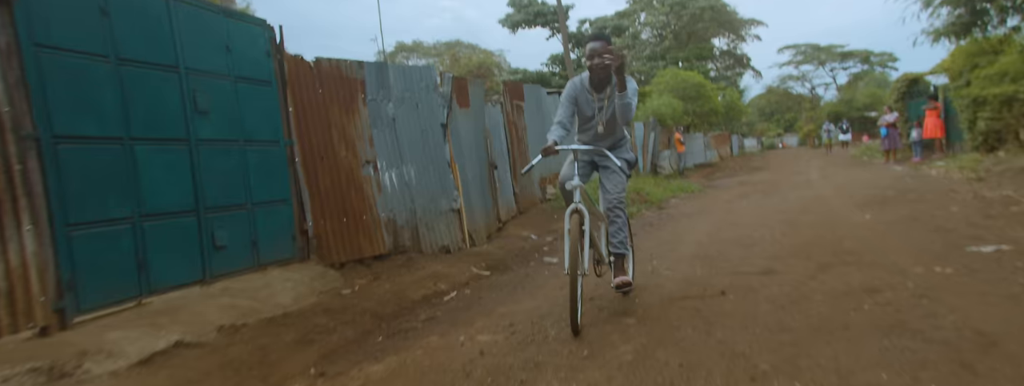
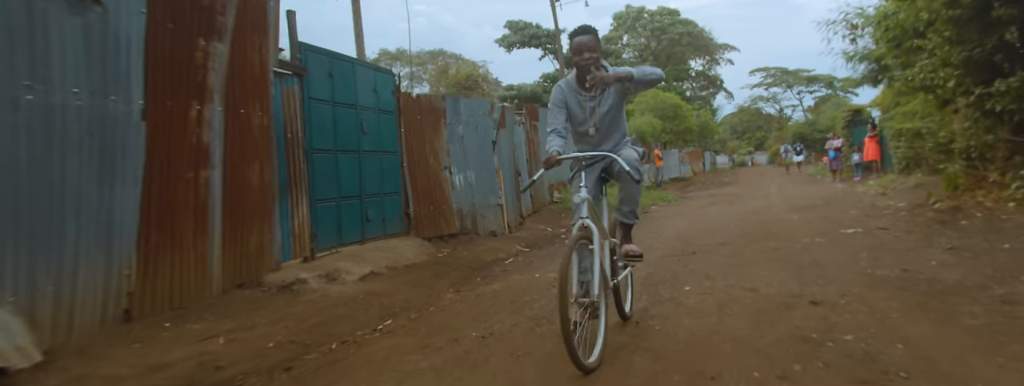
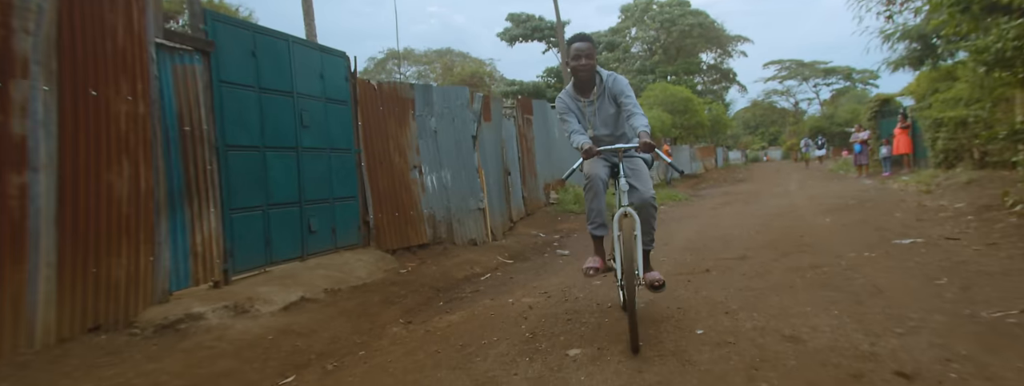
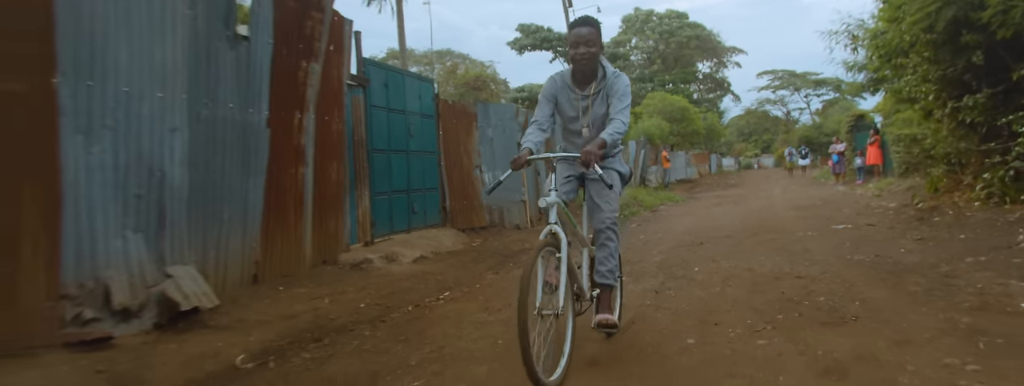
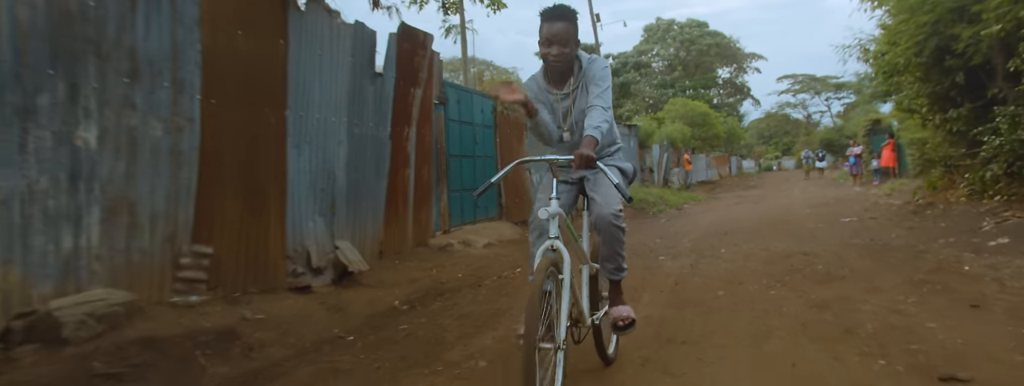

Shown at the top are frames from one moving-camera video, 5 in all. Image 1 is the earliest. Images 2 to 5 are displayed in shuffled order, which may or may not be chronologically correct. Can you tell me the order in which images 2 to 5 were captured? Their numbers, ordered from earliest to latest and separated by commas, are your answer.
3, 2, 4, 5
